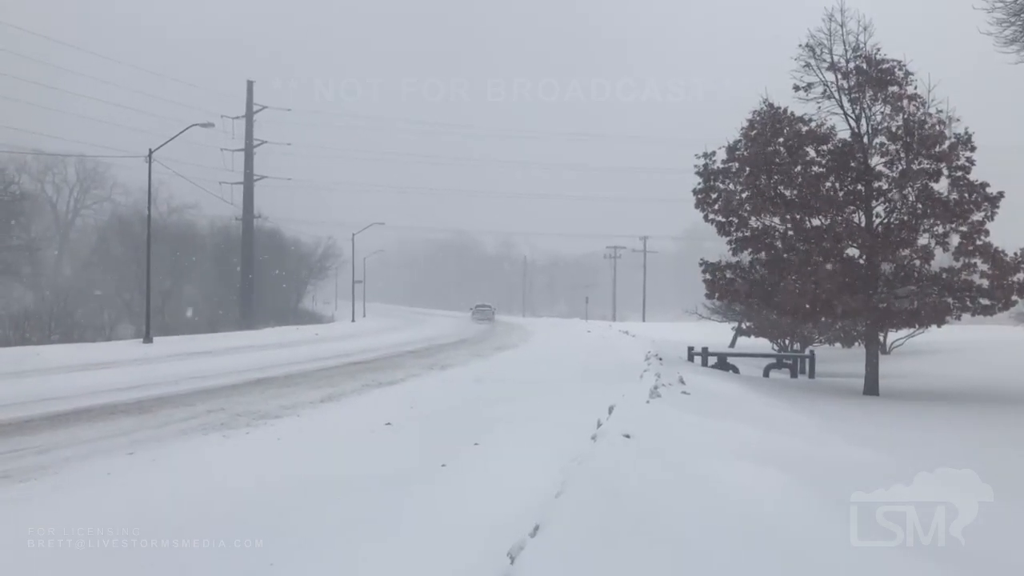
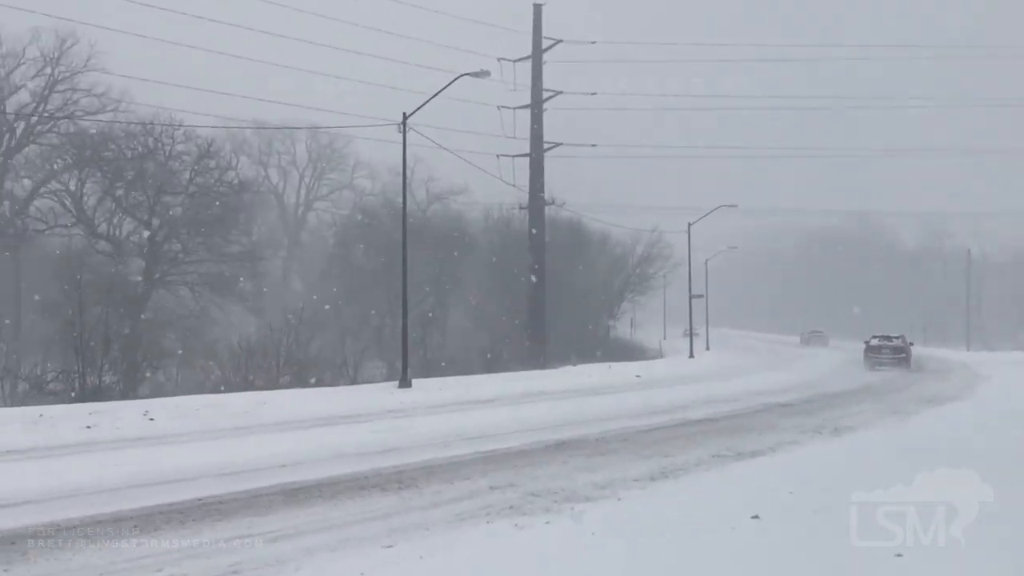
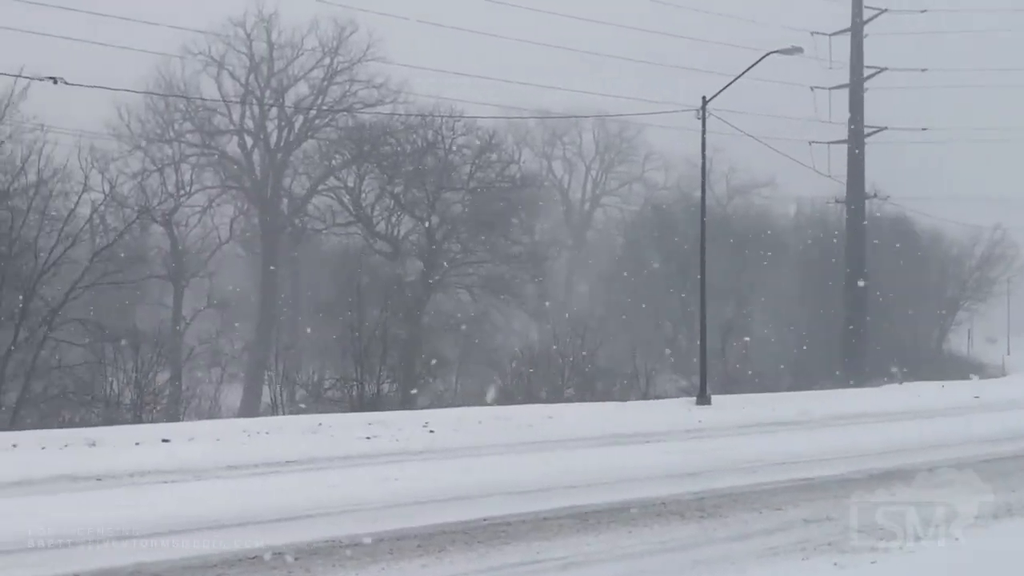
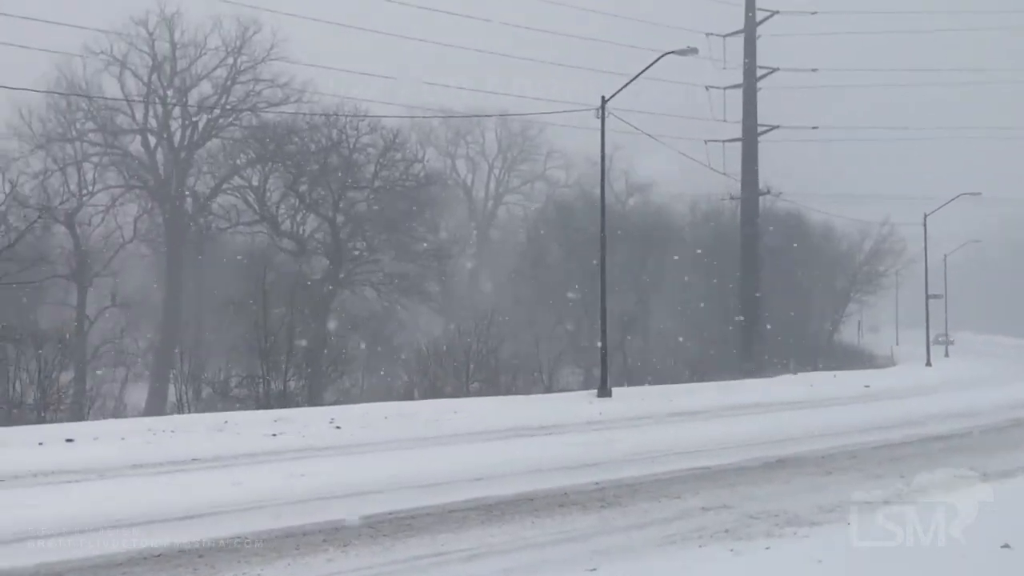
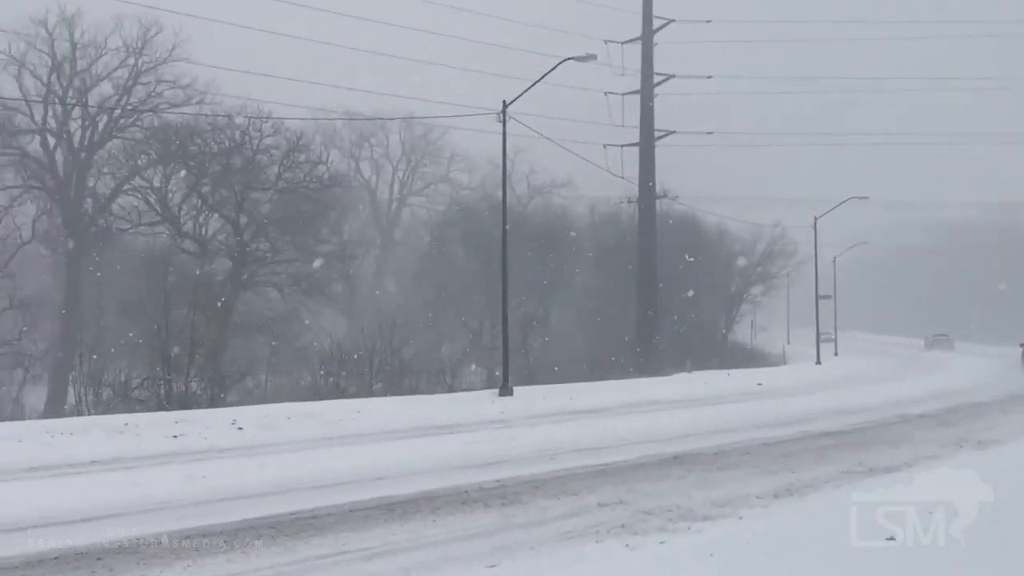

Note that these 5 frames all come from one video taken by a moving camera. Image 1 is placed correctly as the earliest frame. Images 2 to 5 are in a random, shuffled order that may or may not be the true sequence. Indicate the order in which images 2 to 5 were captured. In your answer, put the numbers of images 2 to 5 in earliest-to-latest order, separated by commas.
2, 5, 4, 3
